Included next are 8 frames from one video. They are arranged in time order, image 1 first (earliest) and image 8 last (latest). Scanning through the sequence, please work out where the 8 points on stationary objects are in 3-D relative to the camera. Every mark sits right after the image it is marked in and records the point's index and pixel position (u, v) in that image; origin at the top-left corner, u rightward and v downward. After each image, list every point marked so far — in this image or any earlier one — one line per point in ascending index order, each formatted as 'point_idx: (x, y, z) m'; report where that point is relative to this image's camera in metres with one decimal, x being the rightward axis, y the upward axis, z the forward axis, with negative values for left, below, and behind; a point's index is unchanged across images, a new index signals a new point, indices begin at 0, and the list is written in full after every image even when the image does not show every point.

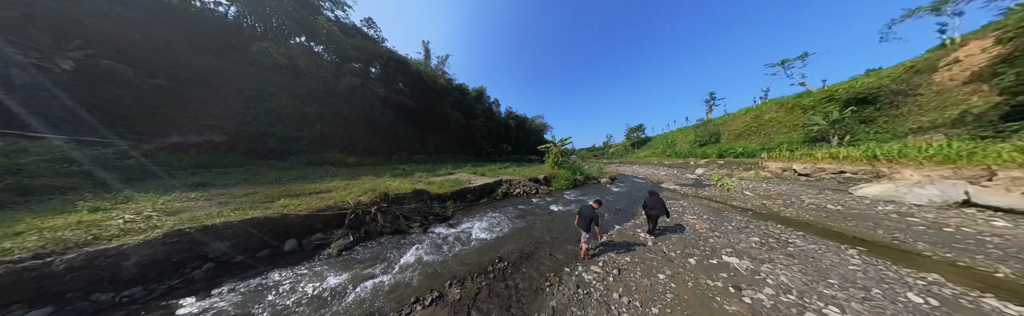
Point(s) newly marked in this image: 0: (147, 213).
0: (-8.5, -1.1, +3.7) m
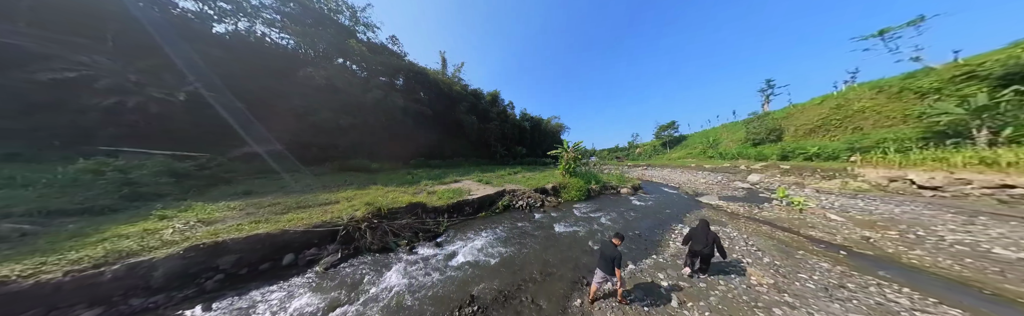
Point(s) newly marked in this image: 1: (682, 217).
0: (-8.8, -1.6, +4.2) m
1: (+6.3, -2.3, +5.7) m
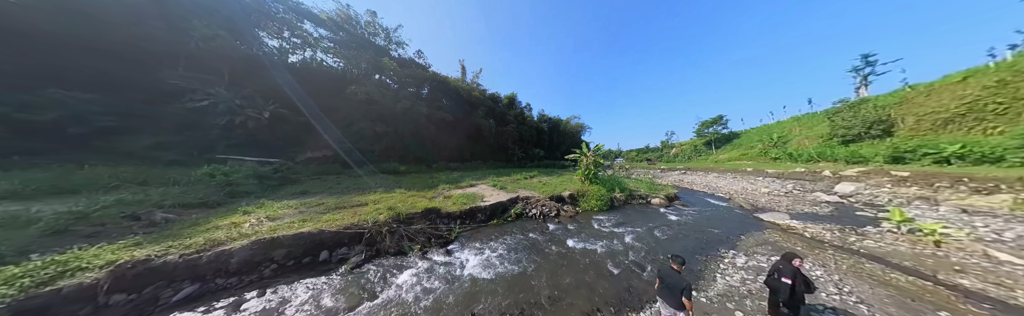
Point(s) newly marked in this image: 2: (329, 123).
0: (-8.4, -1.9, +5.2) m
1: (+6.7, -2.5, +4.6) m
2: (-14.7, +2.7, +12.2) m
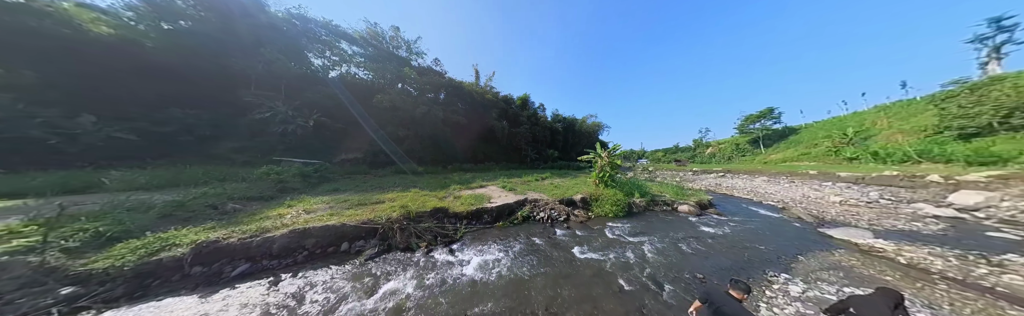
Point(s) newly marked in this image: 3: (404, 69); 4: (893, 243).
0: (-8.2, -1.9, +5.9) m
1: (+6.8, -2.5, +3.7) m
2: (-13.7, +2.6, +13.6) m
3: (-11.0, +9.1, +15.5) m
4: (+10.1, -2.2, +4.0) m
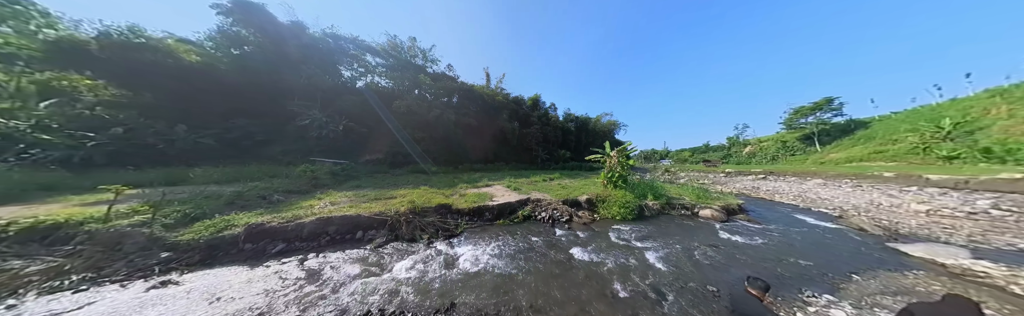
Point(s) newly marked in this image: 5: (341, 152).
0: (-8.1, -1.9, +6.7) m
1: (+6.6, -2.4, +3.1) m
2: (-12.8, +2.5, +15.0) m
3: (-10.0, +9.0, +16.6) m
4: (+9.9, -2.1, +3.0) m
5: (-15.0, +0.5, +13.3) m
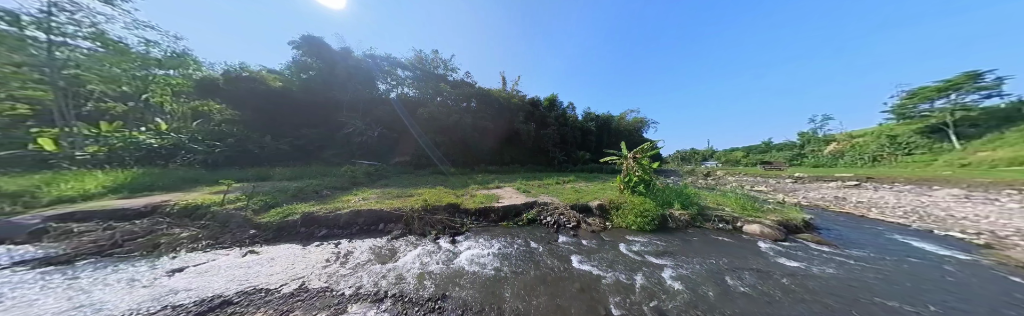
0: (-7.7, -2.1, +7.9) m
1: (+6.3, -2.5, +2.2) m
2: (-11.2, +2.3, +16.7) m
3: (-8.2, +8.8, +18.0) m
4: (+9.6, -2.1, +1.6) m
5: (-13.6, +0.3, +15.4) m
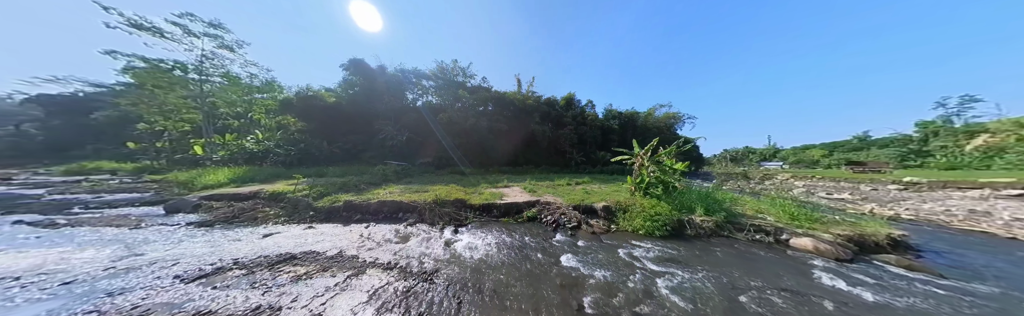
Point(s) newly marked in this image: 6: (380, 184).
0: (-7.3, -2.1, +9.1) m
1: (+5.7, -2.4, +1.4) m
2: (-9.5, +2.1, +18.4) m
3: (-6.4, +8.6, +19.3) m
4: (+8.9, -2.0, +0.4) m
5: (-12.0, +0.2, +17.4) m
6: (-9.3, -1.9, +10.8) m
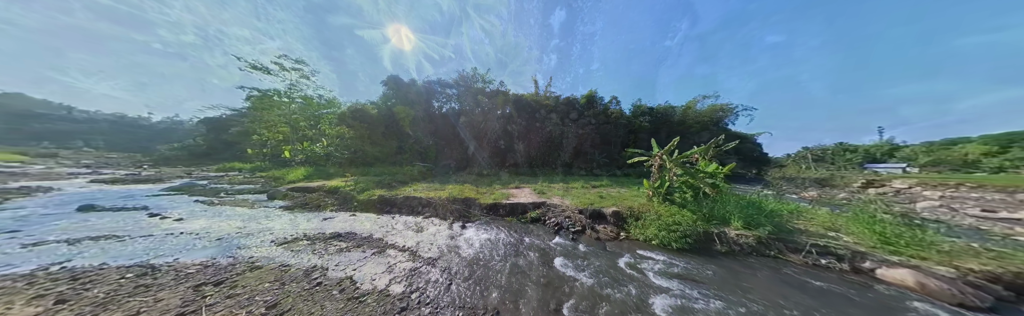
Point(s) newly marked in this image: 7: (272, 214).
0: (-6.5, -2.2, +10.3) m
1: (+5.1, -2.3, +0.6) m
2: (-7.2, +1.9, +19.9) m
3: (-4.0, +8.4, +20.3) m
4: (+8.1, -1.9, -0.9) m
5: (-9.8, -0.1, +19.2) m
6: (-8.3, -2.1, +12.2) m
7: (-10.2, -2.4, +6.4) m
